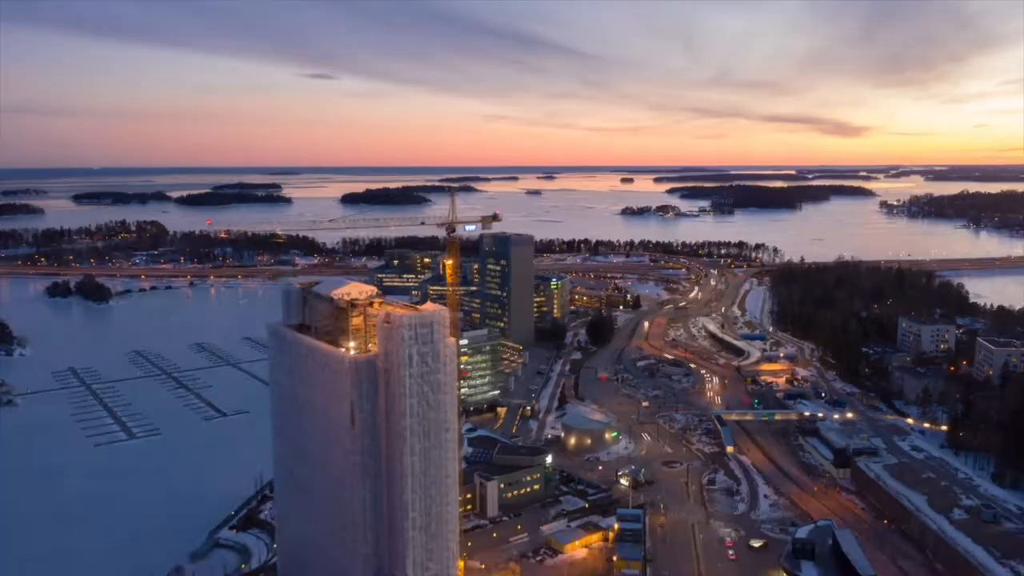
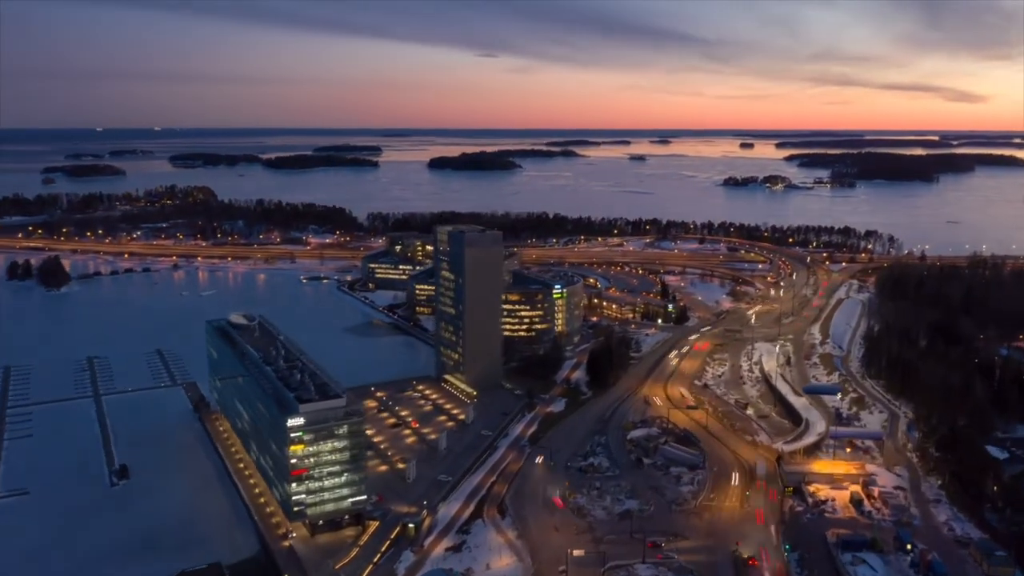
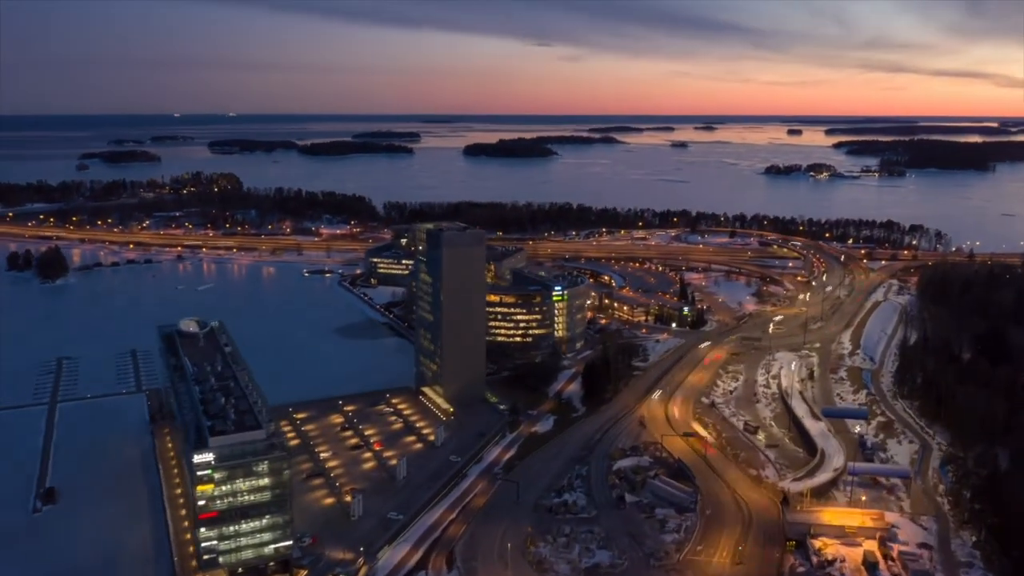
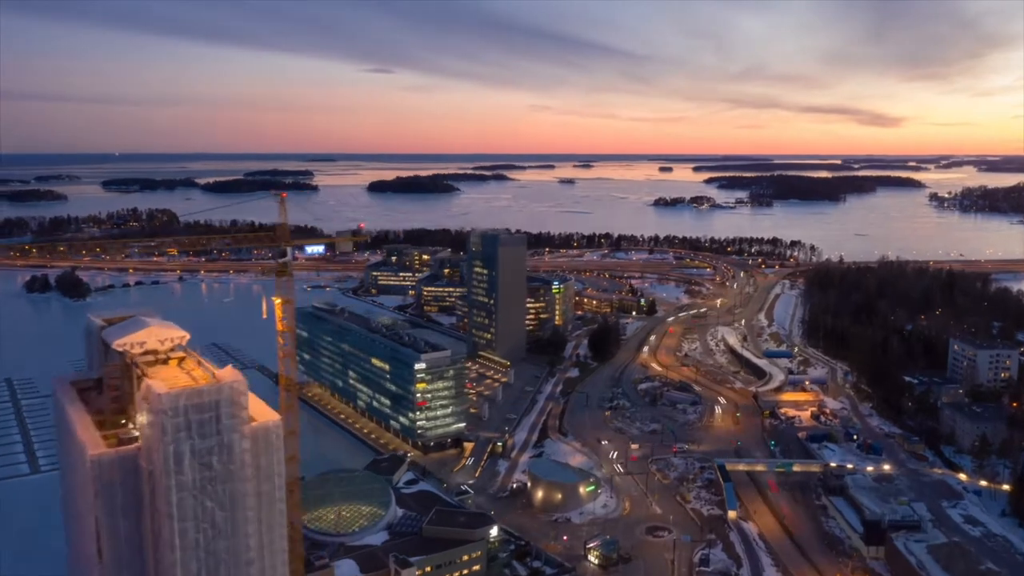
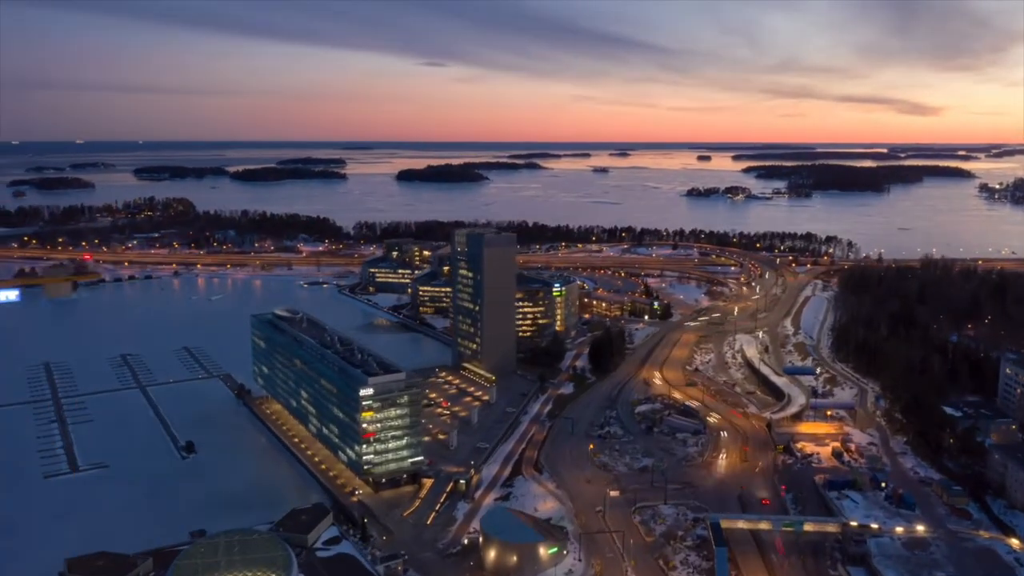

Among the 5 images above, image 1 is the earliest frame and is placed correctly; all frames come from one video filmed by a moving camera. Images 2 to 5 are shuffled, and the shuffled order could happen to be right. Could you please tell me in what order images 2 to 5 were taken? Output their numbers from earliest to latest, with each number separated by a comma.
4, 5, 2, 3
